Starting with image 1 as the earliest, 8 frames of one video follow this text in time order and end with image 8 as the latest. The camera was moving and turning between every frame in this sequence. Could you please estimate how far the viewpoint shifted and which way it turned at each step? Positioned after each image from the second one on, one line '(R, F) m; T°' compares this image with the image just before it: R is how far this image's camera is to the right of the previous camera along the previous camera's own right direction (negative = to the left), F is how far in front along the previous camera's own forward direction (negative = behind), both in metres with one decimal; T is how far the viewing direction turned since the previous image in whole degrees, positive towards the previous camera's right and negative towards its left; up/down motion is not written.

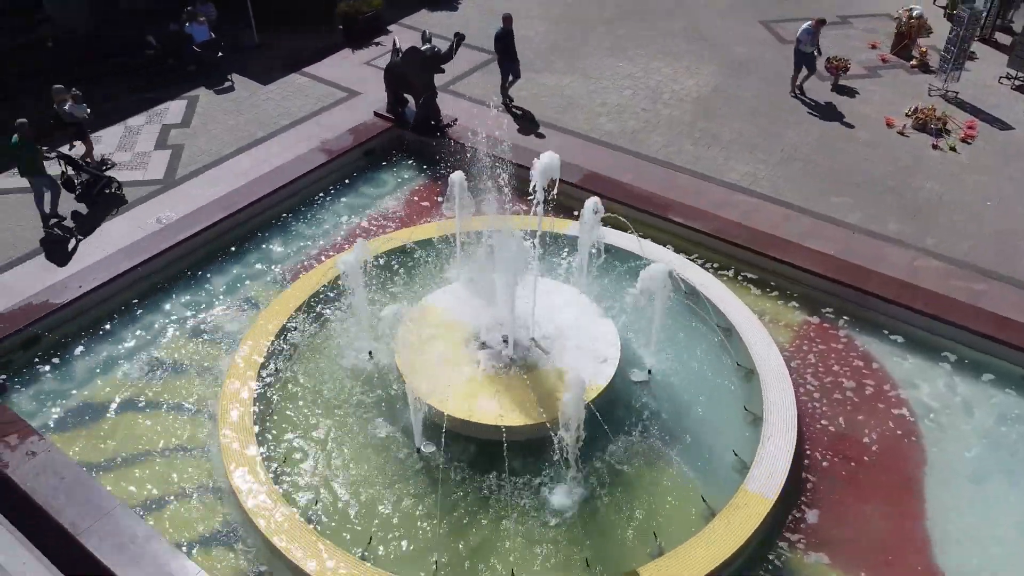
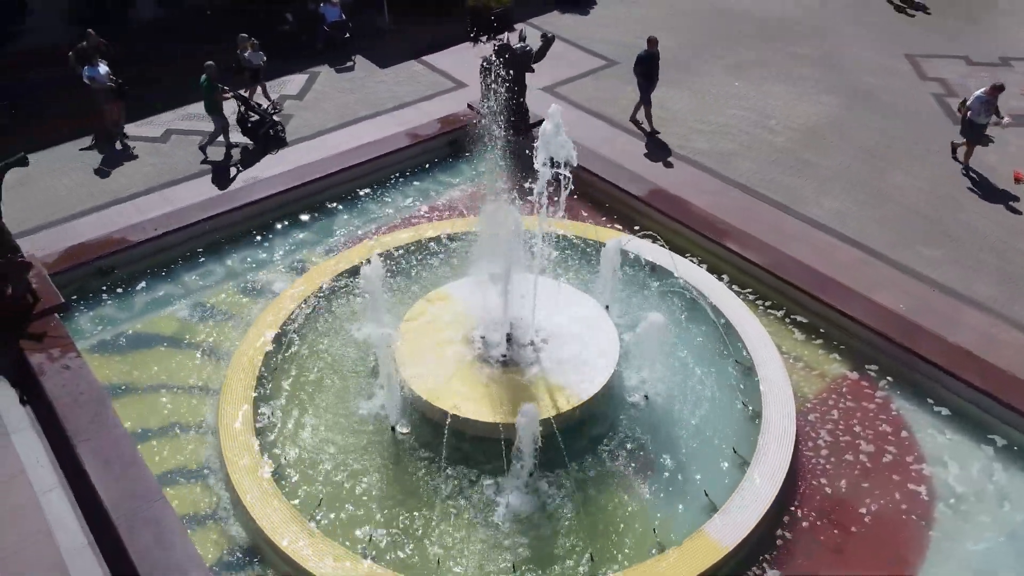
(+1.4, +0.1) m; -11°
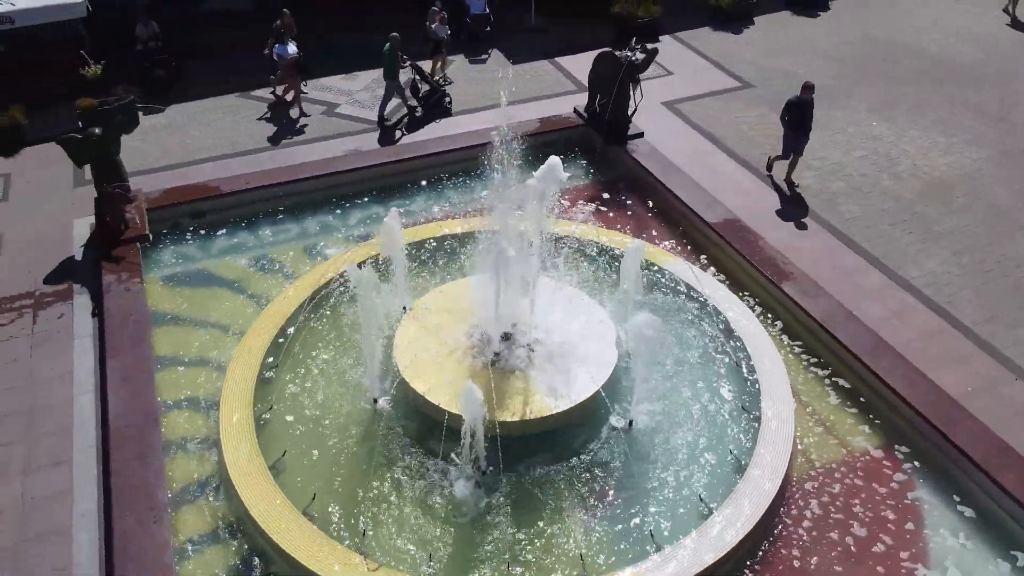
(+1.7, +0.2) m; -13°
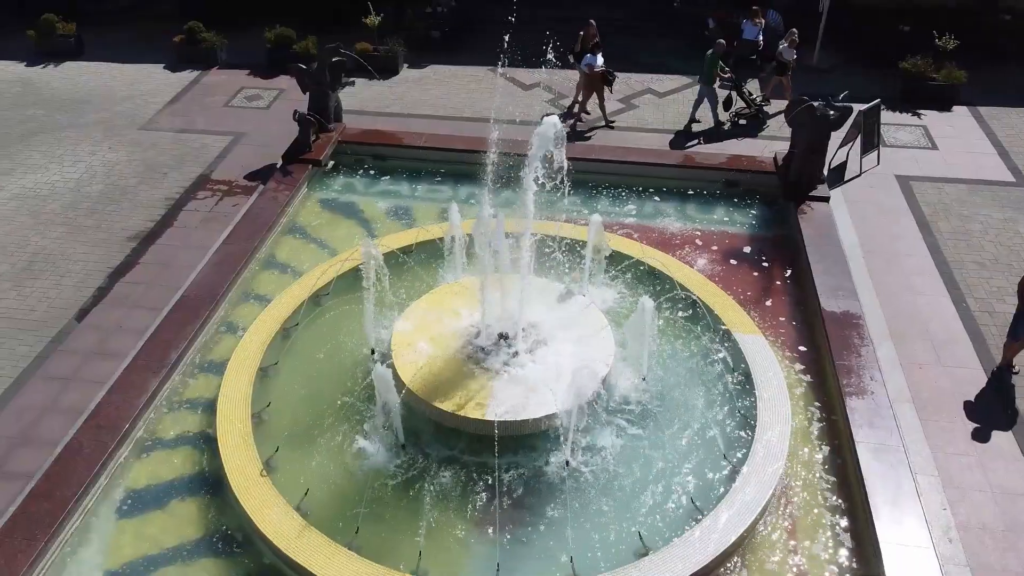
(+3.1, +0.7) m; -25°
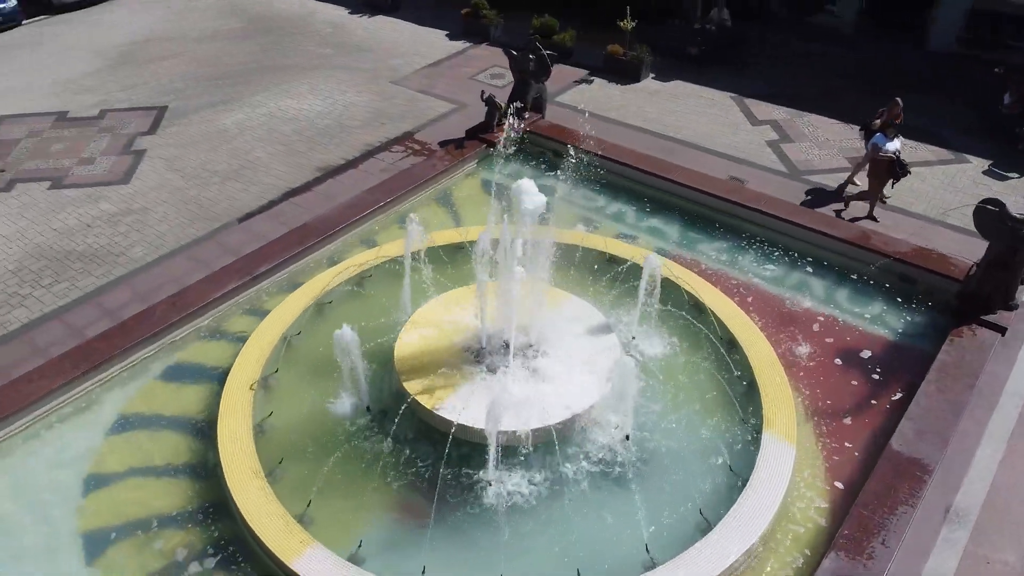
(+2.9, +0.7) m; -24°
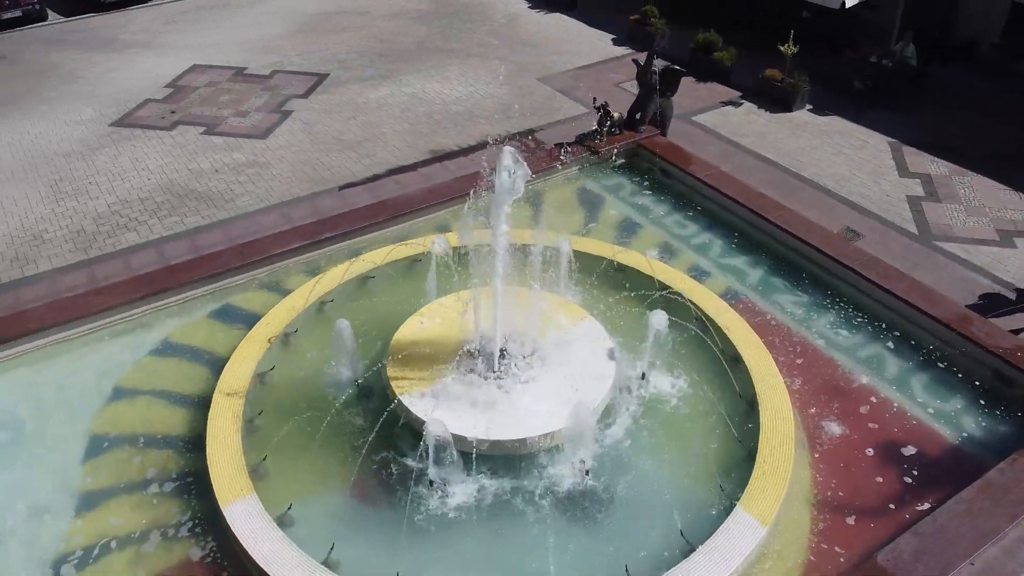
(+1.9, +0.4) m; -15°
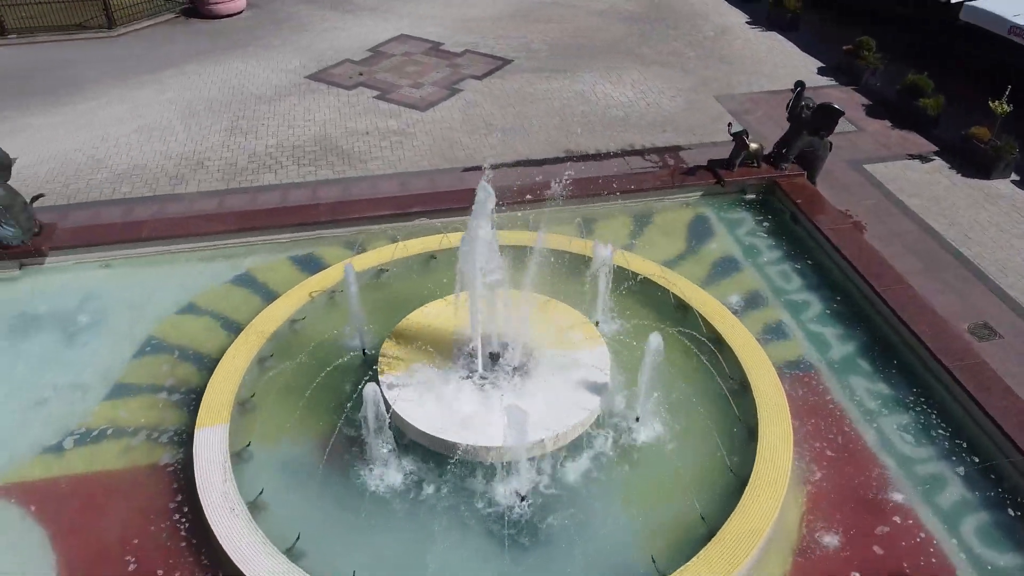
(+2.1, +0.5) m; -18°
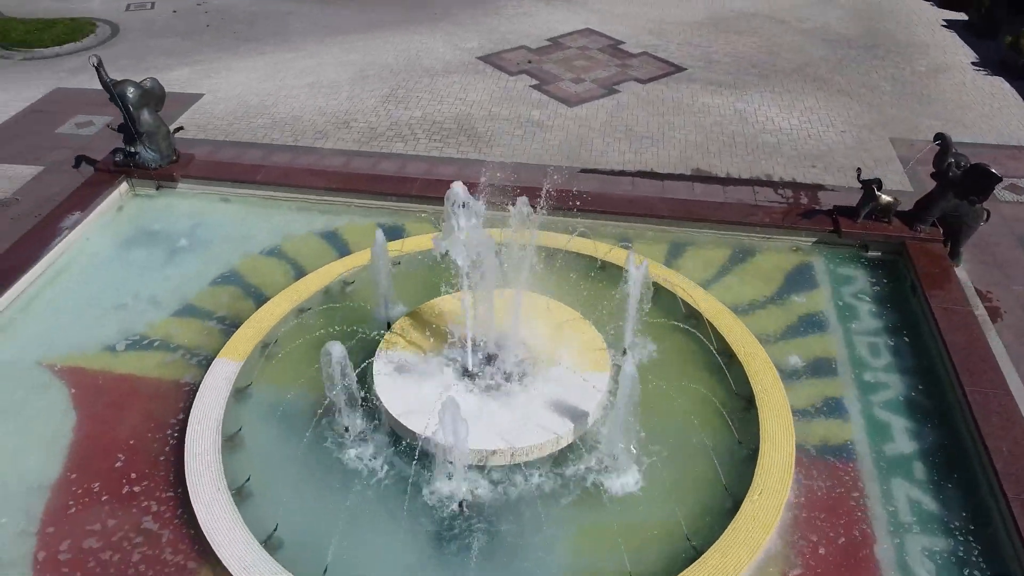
(+1.9, +0.5) m; -16°
